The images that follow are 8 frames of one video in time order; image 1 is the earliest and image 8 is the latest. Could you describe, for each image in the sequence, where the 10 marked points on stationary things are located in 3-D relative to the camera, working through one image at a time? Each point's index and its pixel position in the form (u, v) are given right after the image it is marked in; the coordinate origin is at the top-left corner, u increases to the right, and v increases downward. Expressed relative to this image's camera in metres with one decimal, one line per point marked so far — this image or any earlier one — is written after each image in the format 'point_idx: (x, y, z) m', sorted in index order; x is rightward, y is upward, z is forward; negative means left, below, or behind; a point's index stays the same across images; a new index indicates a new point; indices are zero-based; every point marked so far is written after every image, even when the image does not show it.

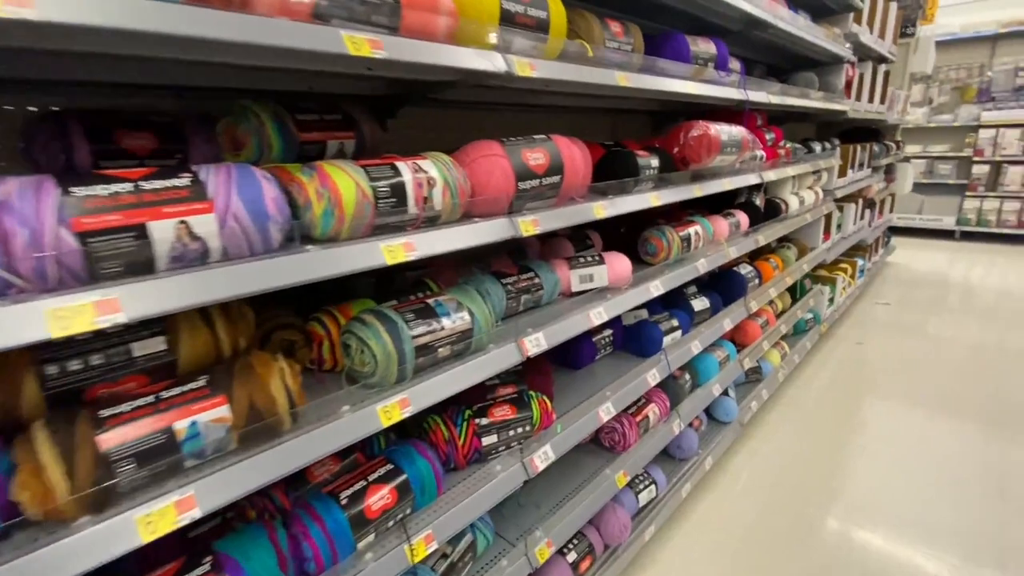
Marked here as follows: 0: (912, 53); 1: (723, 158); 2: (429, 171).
0: (+4.1, +2.4, +5.1) m
1: (+0.7, +0.4, +1.7) m
2: (-0.2, +0.2, +0.9) m
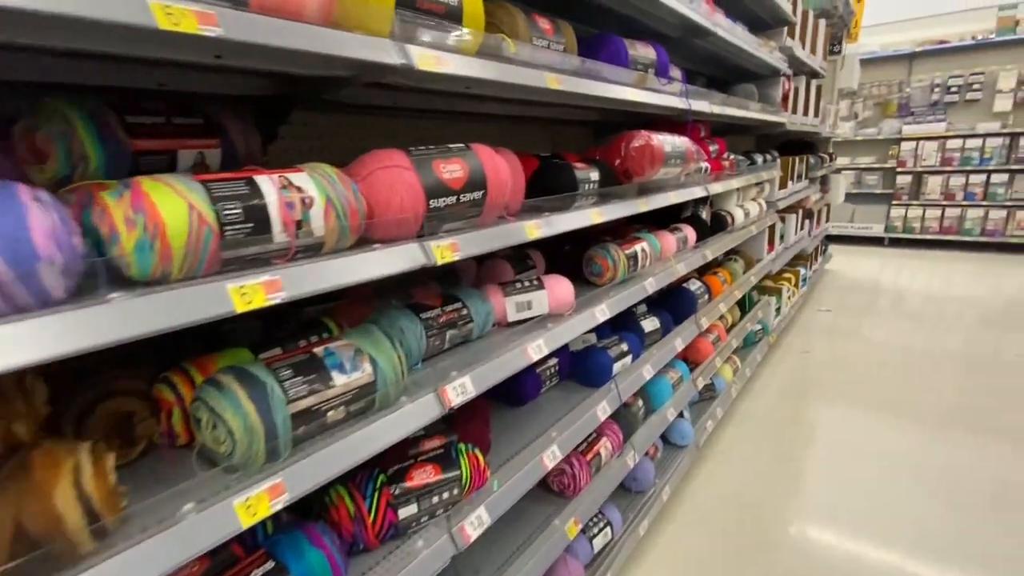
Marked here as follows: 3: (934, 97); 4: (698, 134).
0: (+3.5, +2.3, +5.3) m
1: (+0.5, +0.4, +1.6) m
2: (-0.3, +0.1, +0.7) m
3: (+5.9, +2.7, +6.9) m
4: (+0.8, +0.7, +2.2) m
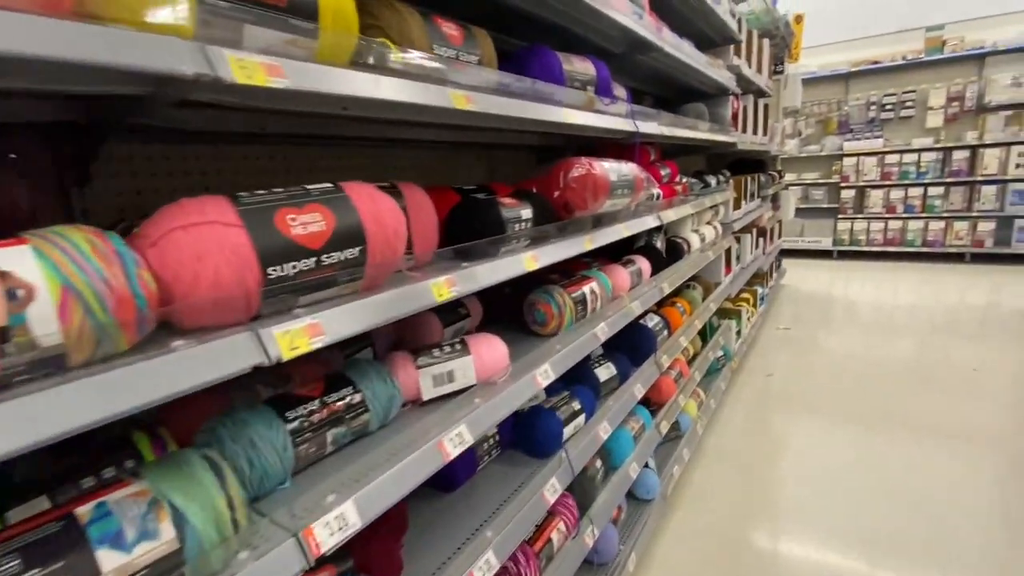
0: (+2.9, +2.1, +5.3) m
1: (+0.3, +0.2, +1.4) m
2: (-0.4, 0.0, +0.4) m
3: (+5.2, +2.5, +7.2) m
4: (+0.6, +0.5, +2.1) m
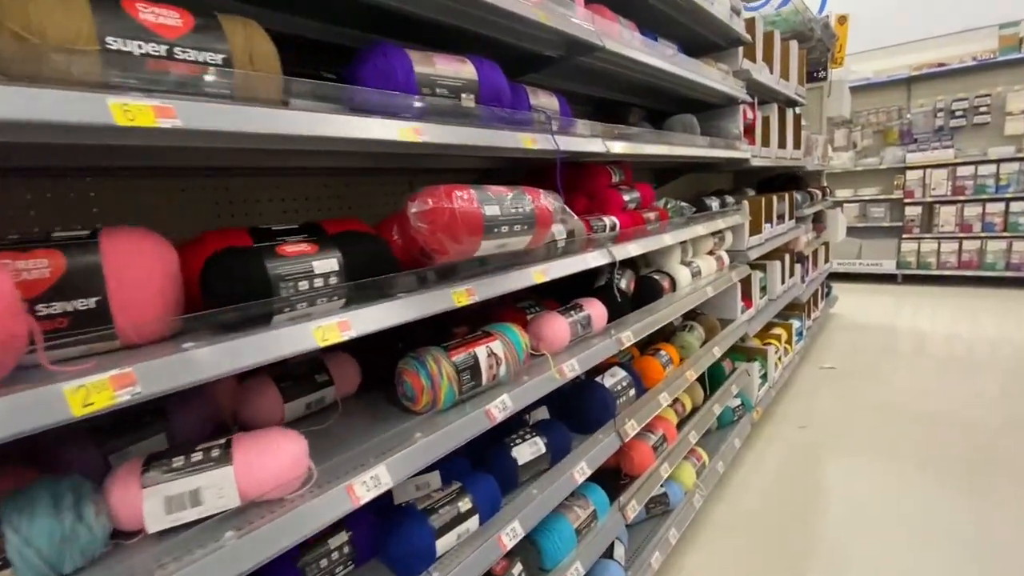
0: (+3.0, +1.8, +4.8) m
1: (0.0, +0.1, +1.0) m
2: (-0.9, -0.1, +0.2) m
3: (+5.5, +2.1, +6.4) m
4: (+0.3, +0.4, +1.7) m
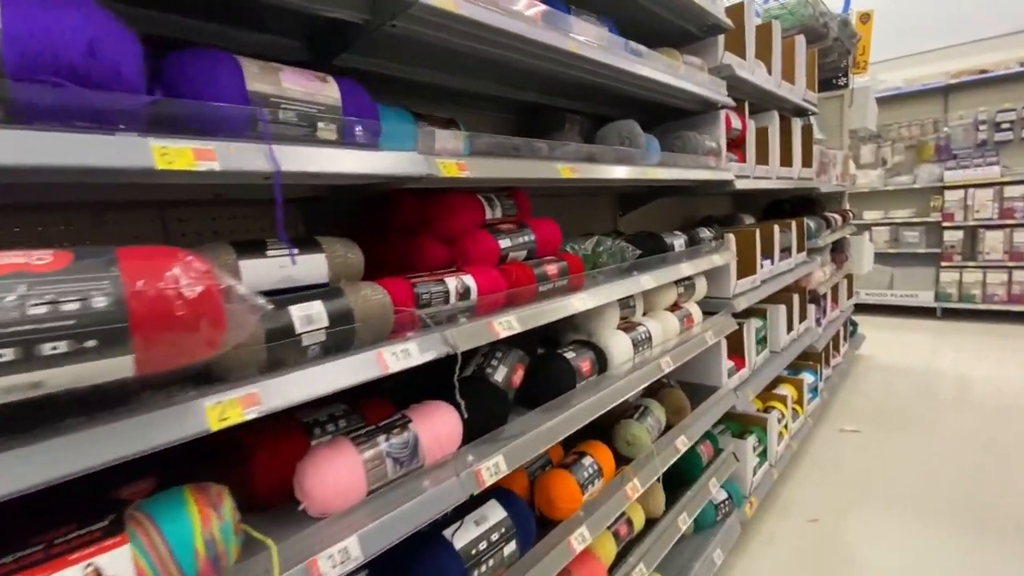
0: (+2.8, +1.5, +4.1) m
1: (-0.5, -0.1, +0.5) m
2: (-1.3, -0.2, -0.3) m
3: (+5.3, +1.7, +5.6) m
4: (-0.1, +0.2, +1.1) m
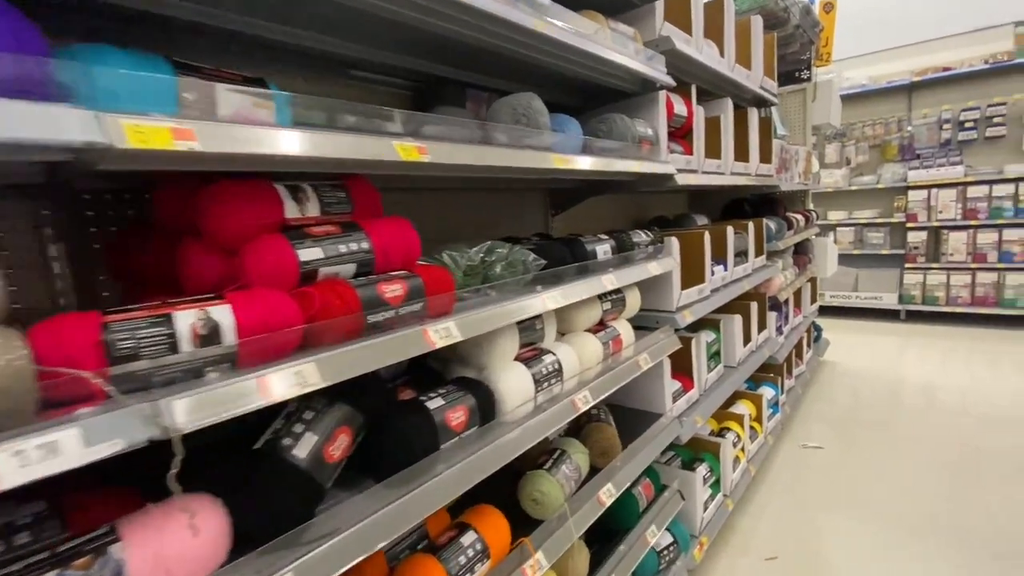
0: (+2.3, +1.5, +3.9) m
1: (-0.7, -0.1, +0.1) m
2: (-1.6, -0.3, -0.7) m
3: (+4.8, +1.7, +5.5) m
4: (-0.4, +0.1, +0.8) m
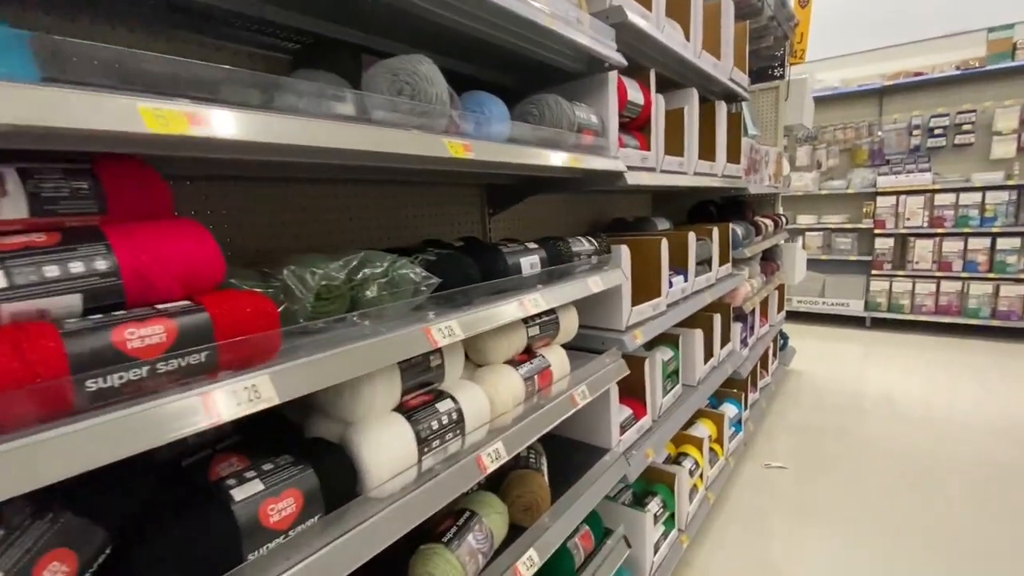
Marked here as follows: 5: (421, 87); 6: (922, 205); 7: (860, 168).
0: (+2.0, +1.4, +3.7) m
1: (-0.9, -0.2, -0.2) m
2: (-1.7, -0.3, -1.1) m
3: (+4.4, +1.6, +5.4) m
4: (-0.6, +0.1, +0.5) m
5: (-0.1, +0.4, +0.9) m
6: (+4.3, +0.9, +5.2) m
7: (+4.0, +1.4, +5.7) m
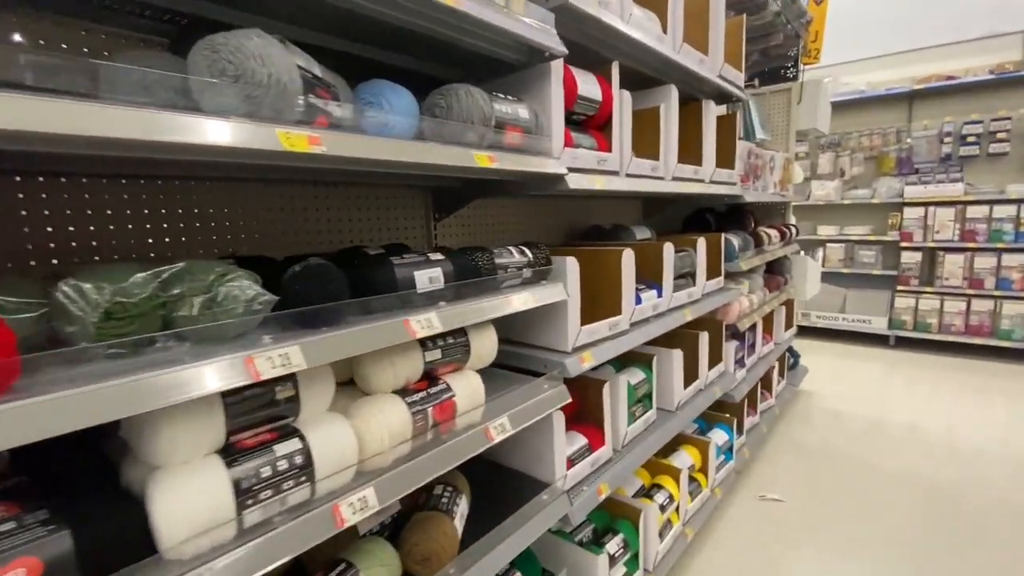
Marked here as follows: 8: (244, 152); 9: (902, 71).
0: (+2.0, +1.3, +3.5) m
1: (-1.2, -0.2, -0.3) m
2: (-2.0, -0.3, -1.2) m
3: (+4.4, +1.4, +5.1) m
4: (-0.8, +0.1, +0.4) m
5: (-0.3, +0.3, +0.7) m
6: (+4.3, +0.7, +4.8) m
7: (+4.0, +1.2, +5.4) m
8: (-0.4, +0.2, +0.7) m
9: (+4.2, +2.3, +5.3) m
